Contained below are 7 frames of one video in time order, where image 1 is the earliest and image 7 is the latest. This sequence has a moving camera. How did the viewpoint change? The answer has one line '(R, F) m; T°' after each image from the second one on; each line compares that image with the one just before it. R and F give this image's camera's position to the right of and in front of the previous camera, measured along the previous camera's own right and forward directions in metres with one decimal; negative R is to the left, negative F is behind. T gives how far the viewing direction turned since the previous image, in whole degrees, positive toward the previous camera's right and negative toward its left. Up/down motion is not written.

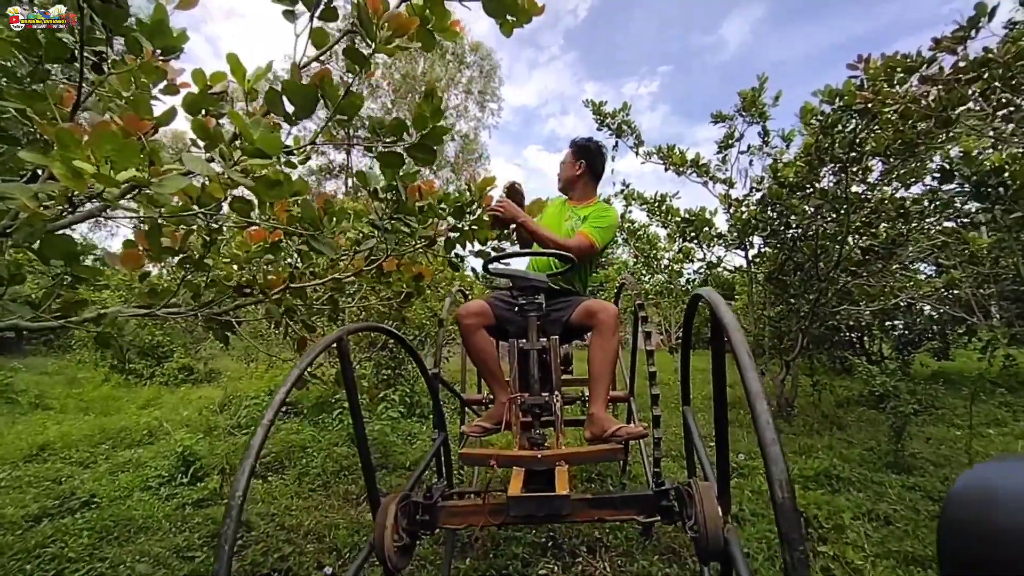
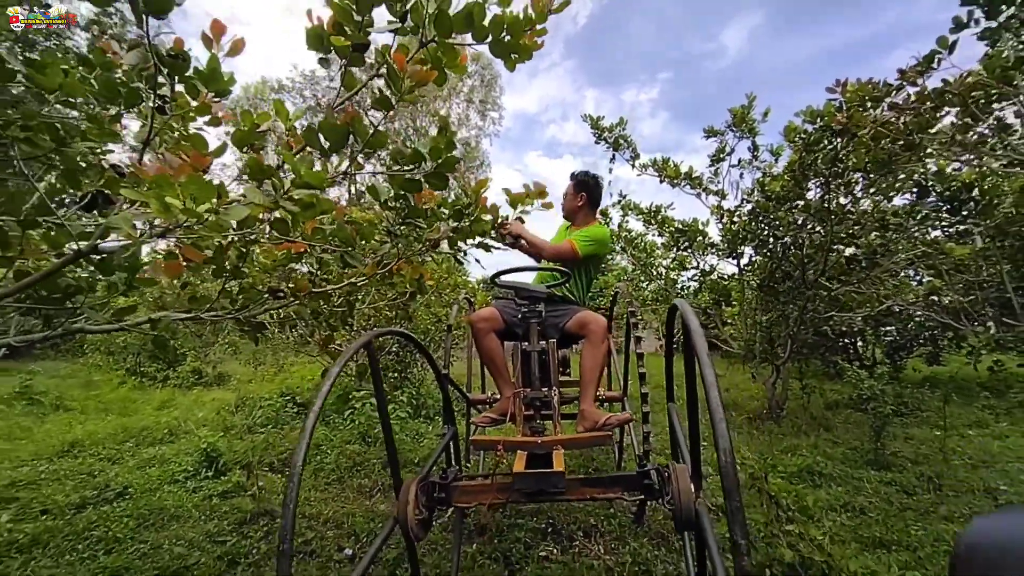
(0.0, -0.3) m; 0°
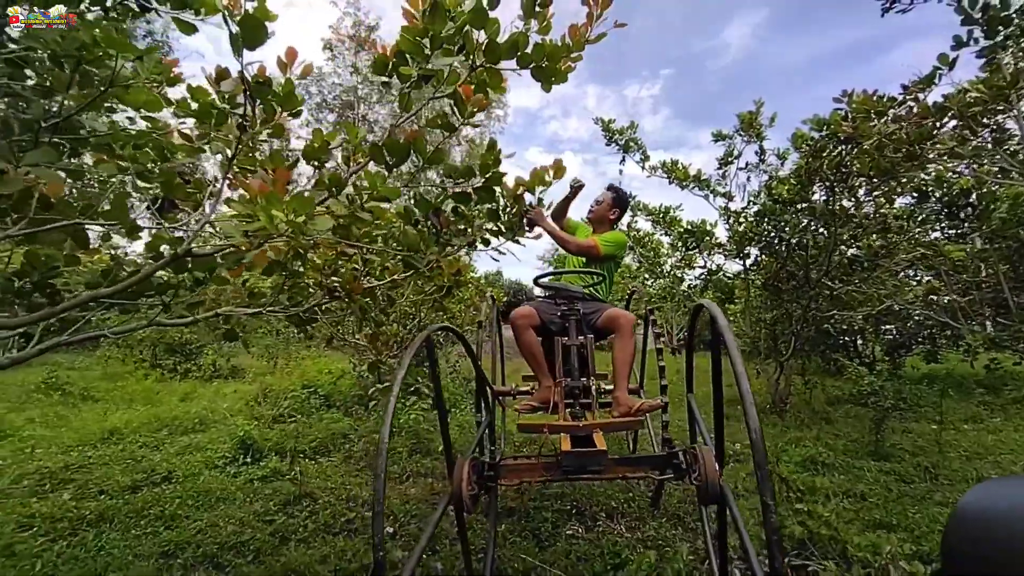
(-0.2, -0.3) m; 0°
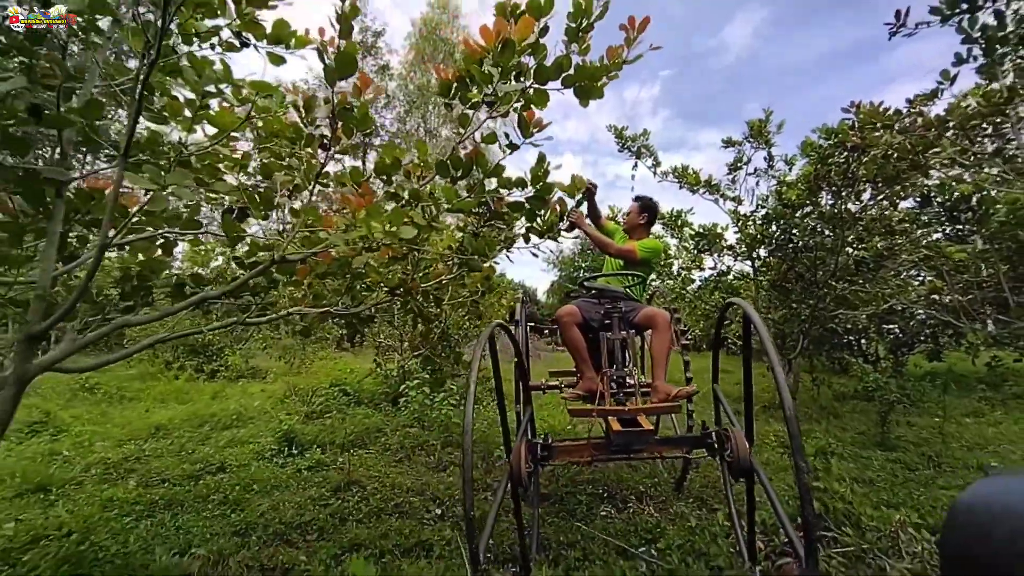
(-0.3, -0.3) m; 0°
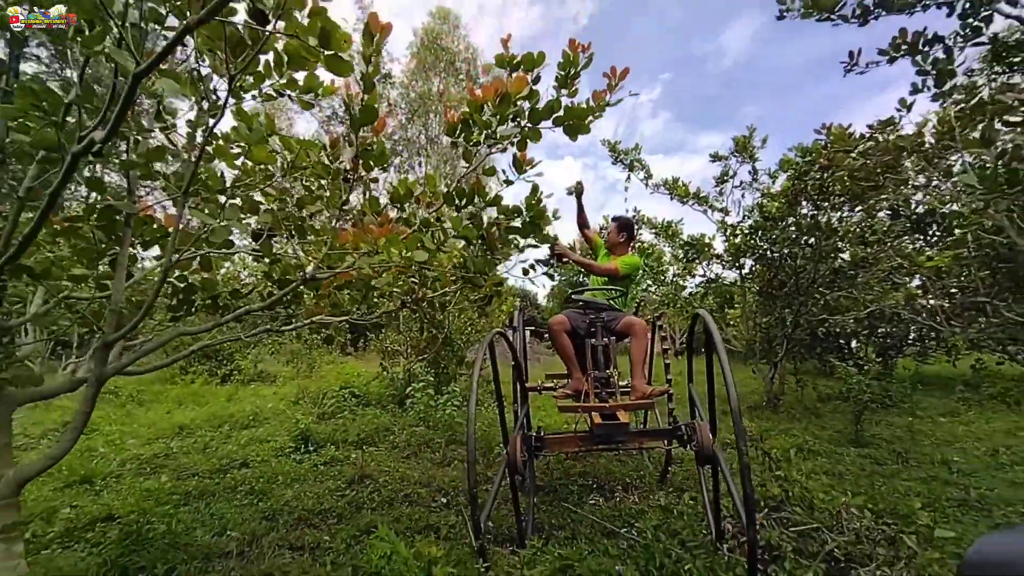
(0.0, -0.4) m; 0°
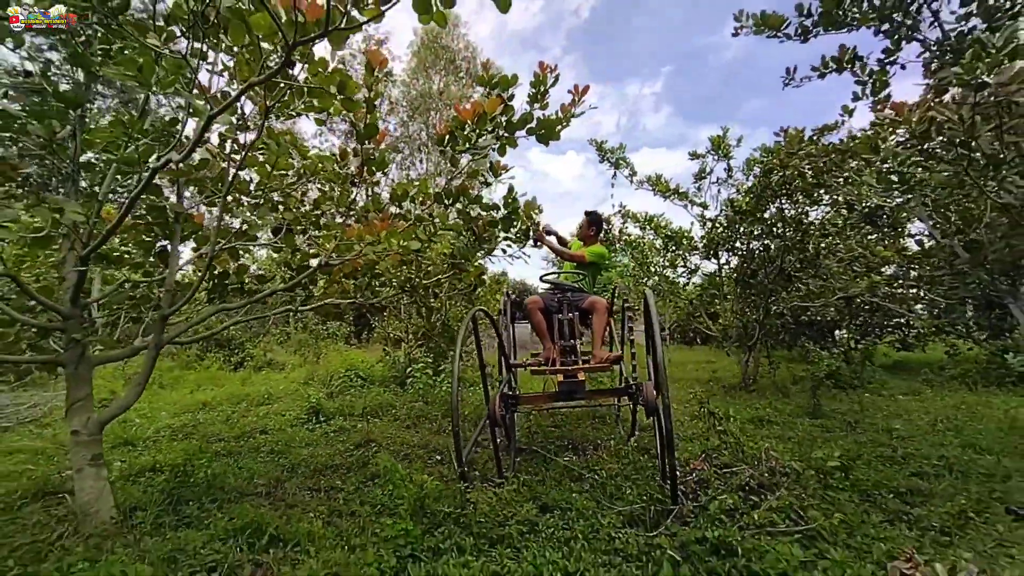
(+0.2, -0.6) m; 0°
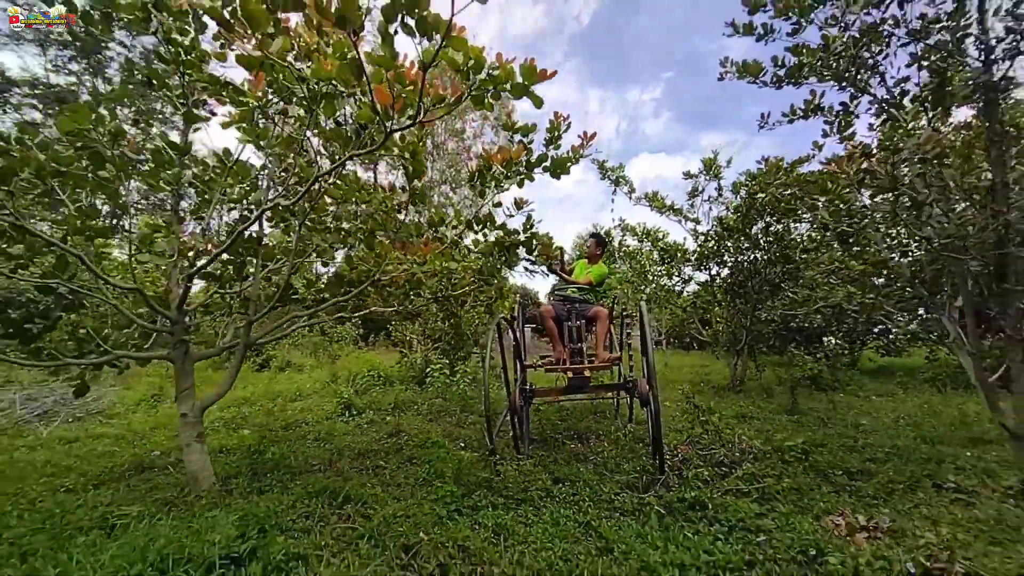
(-0.2, -0.8) m; 0°
